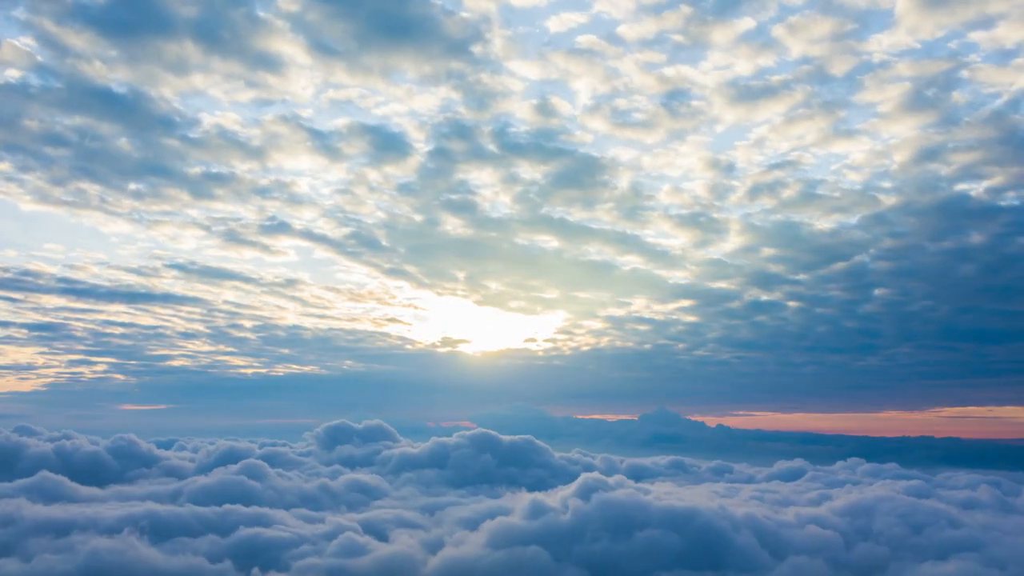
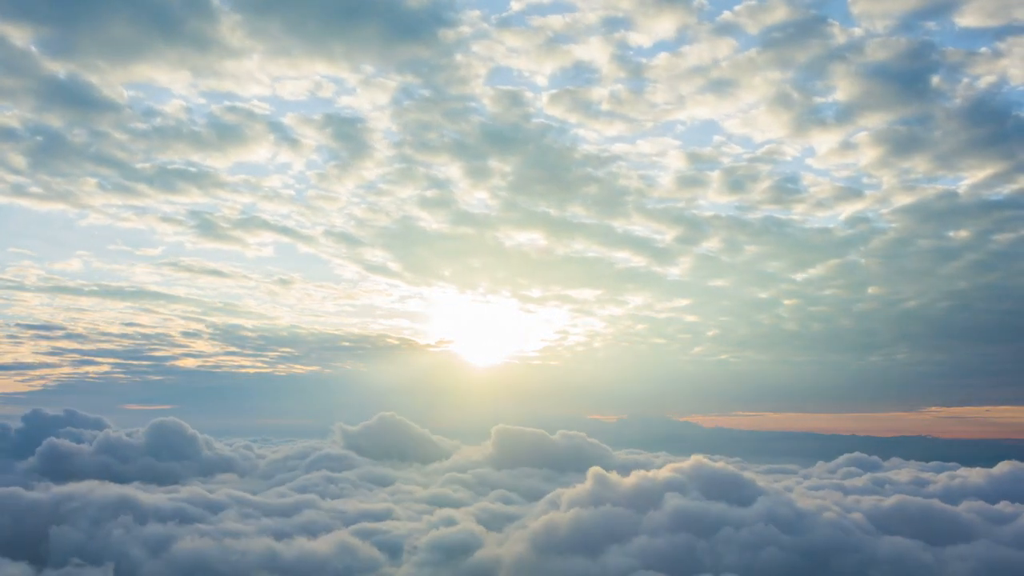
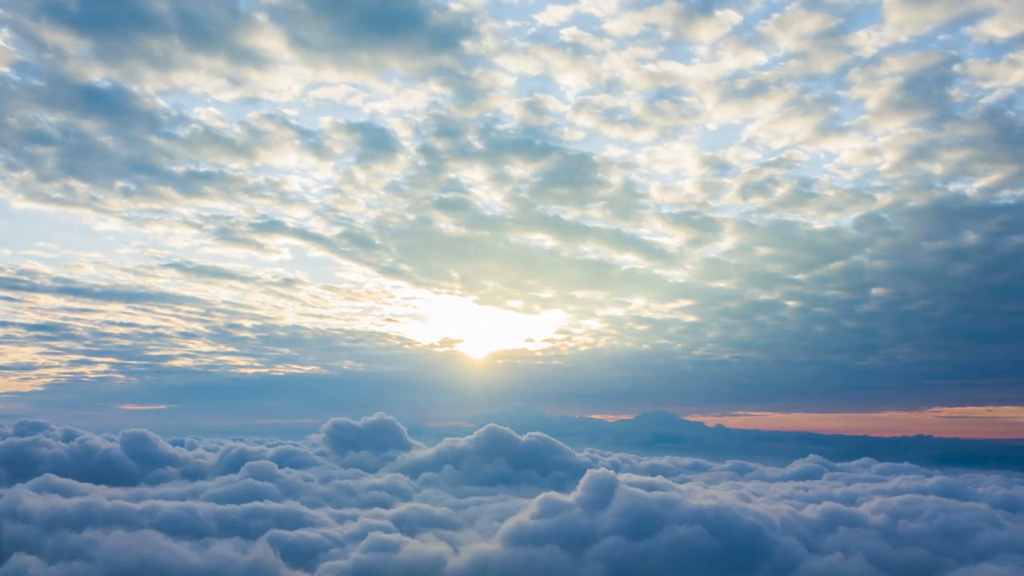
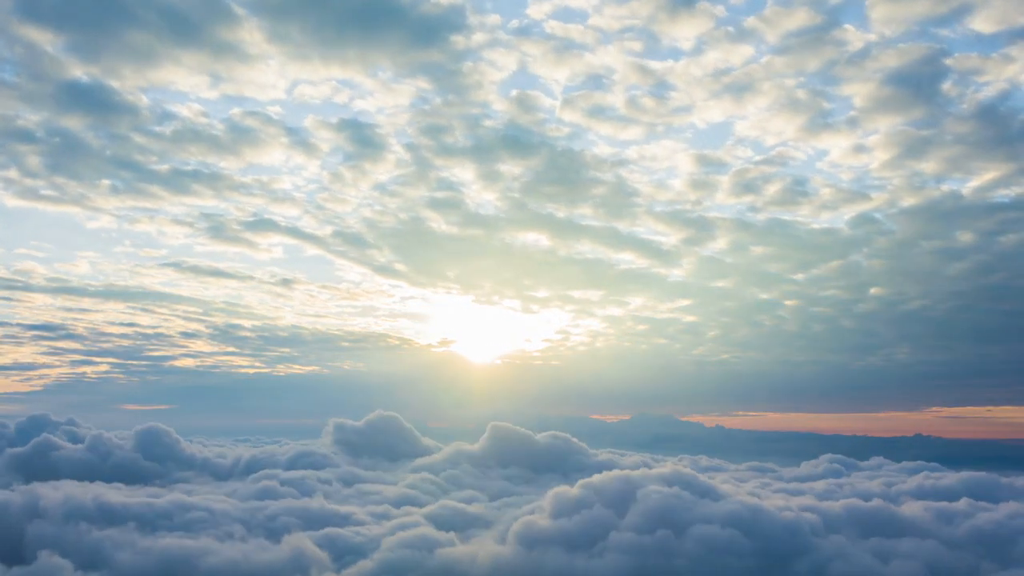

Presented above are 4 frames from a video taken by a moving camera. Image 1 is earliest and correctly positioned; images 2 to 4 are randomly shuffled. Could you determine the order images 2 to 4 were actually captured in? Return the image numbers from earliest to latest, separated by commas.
3, 4, 2
